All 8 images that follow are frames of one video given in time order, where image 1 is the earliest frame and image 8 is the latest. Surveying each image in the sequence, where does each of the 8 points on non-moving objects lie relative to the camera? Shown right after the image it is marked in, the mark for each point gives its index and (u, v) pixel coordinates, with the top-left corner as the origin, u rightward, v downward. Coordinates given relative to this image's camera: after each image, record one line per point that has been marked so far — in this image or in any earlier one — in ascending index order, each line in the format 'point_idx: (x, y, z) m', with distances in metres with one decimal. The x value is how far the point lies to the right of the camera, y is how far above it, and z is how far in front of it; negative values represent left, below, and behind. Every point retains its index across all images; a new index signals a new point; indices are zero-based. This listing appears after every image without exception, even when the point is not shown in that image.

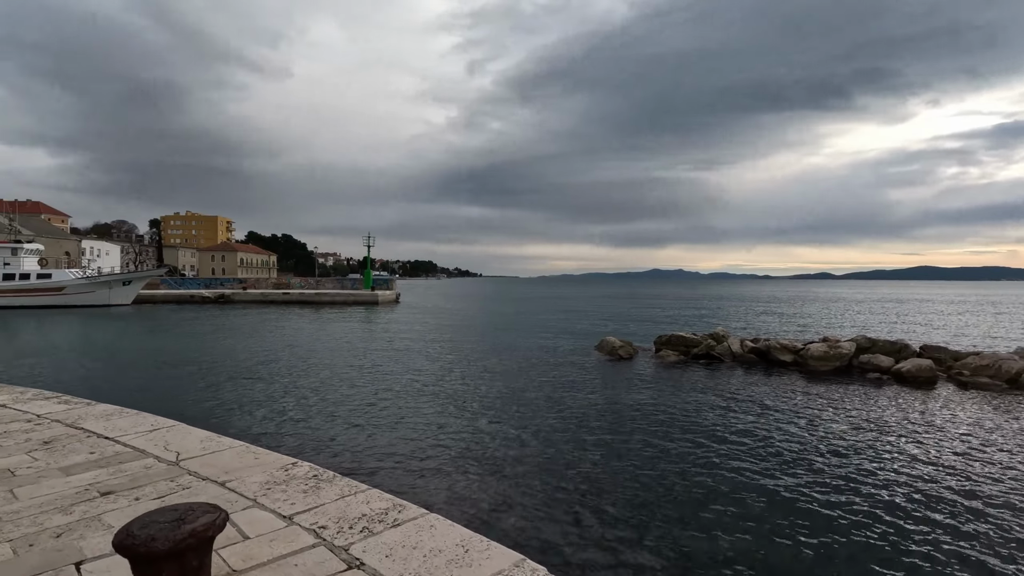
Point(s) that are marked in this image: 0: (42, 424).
0: (-4.9, -1.4, +5.7) m
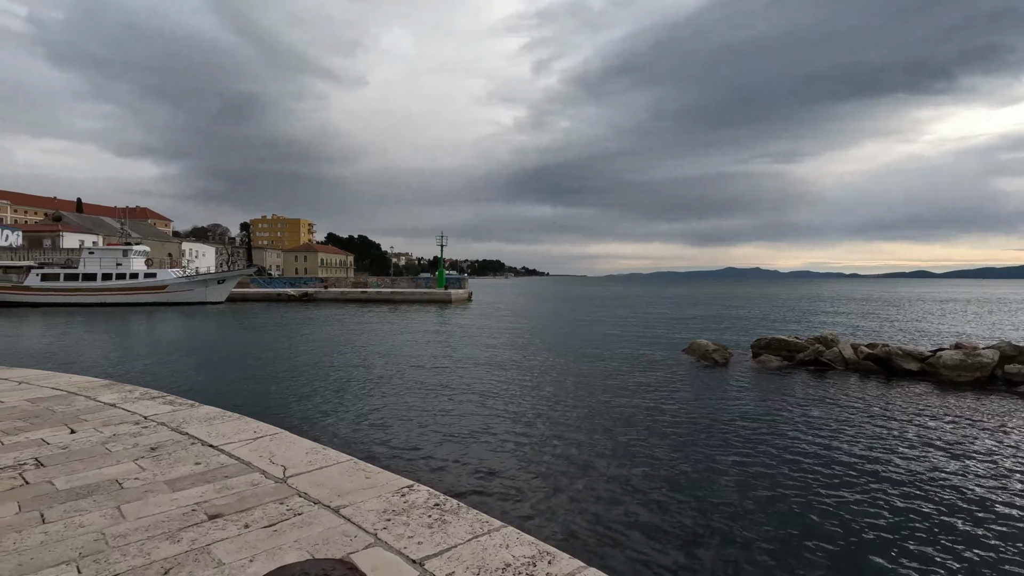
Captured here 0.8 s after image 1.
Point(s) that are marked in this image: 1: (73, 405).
0: (-3.7, -1.4, +5.5) m
1: (-5.2, -1.4, +6.5) m
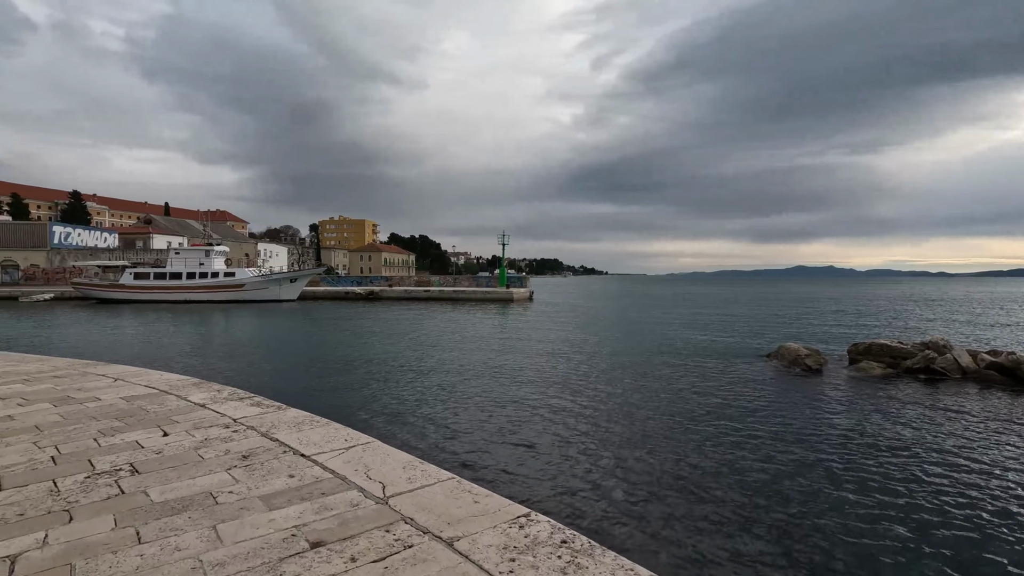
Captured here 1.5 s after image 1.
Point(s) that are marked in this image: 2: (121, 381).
0: (-2.7, -1.4, +5.3) m
1: (-4.1, -1.4, +6.4) m
2: (-5.6, -1.3, +7.8) m
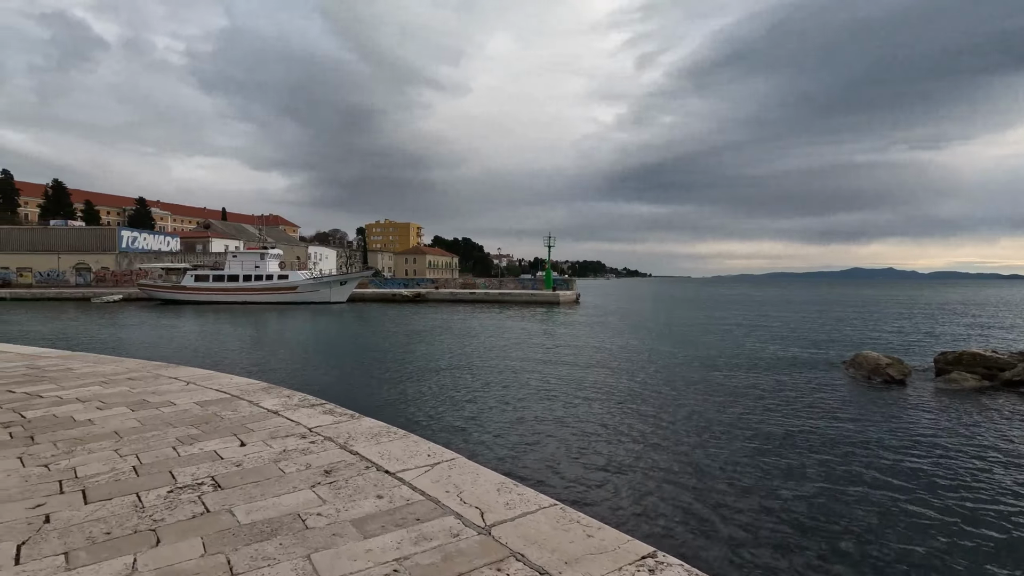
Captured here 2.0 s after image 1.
0: (-1.8, -1.4, +5.0) m
1: (-3.1, -1.4, +6.3) m
2: (-4.6, -1.4, +7.8) m
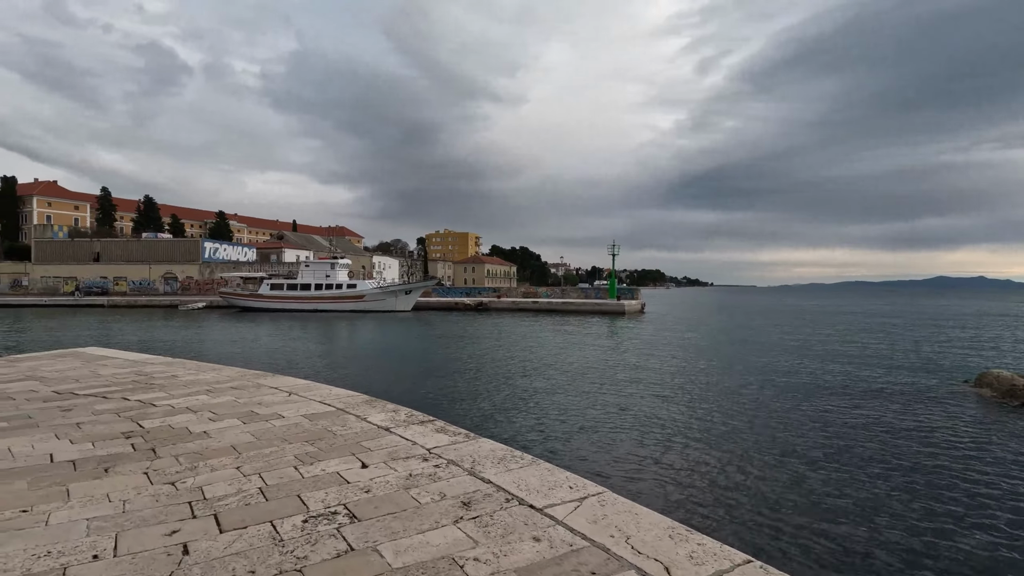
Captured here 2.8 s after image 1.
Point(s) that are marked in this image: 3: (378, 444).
0: (-0.6, -1.5, +4.6) m
1: (-1.8, -1.5, +6.0) m
2: (-3.0, -1.5, +7.7) m
3: (-1.3, -1.5, +5.3) m
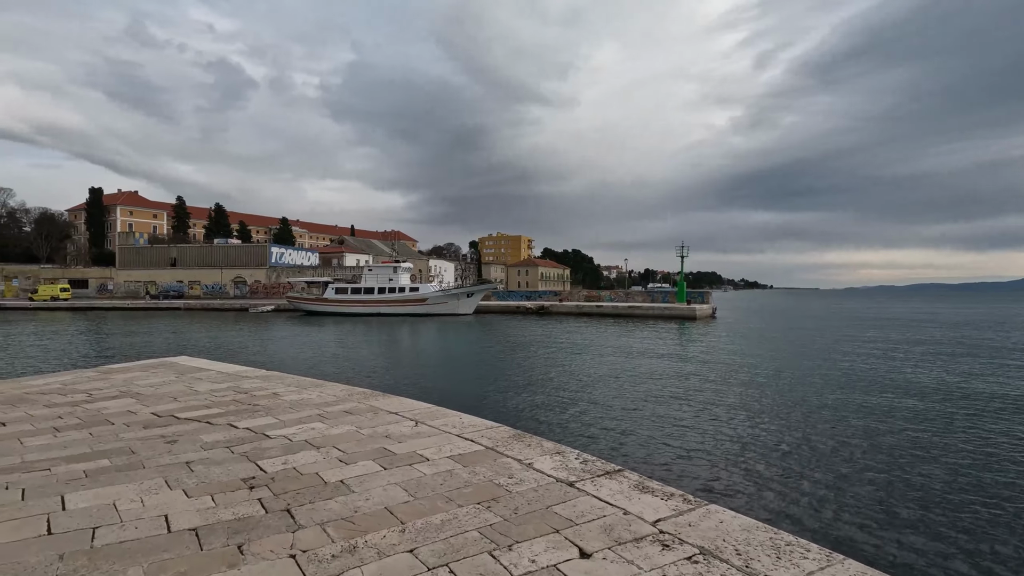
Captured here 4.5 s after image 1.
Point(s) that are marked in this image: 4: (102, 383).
0: (+1.1, -1.6, +3.1) m
1: (+0.1, -1.6, +4.6) m
2: (-1.0, -1.6, +6.4) m
3: (+0.5, -1.6, +3.9) m
4: (-7.0, -1.6, +9.2) m
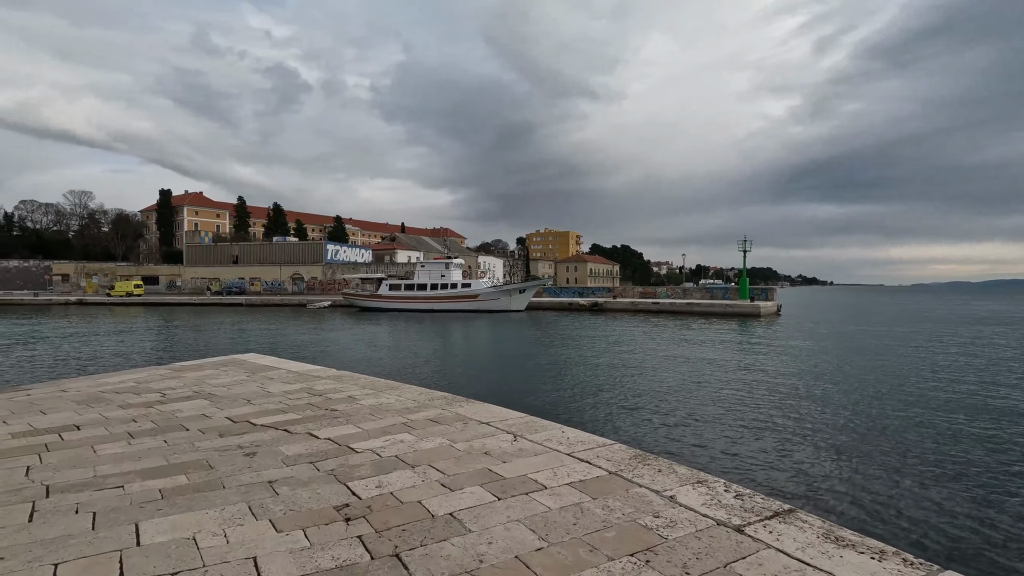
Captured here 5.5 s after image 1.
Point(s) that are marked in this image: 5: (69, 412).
0: (+2.0, -1.6, +2.2) m
1: (+1.1, -1.6, +3.7) m
2: (+0.1, -1.6, +5.6) m
3: (+1.4, -1.6, +3.0) m
4: (-5.5, -1.5, +8.9) m
5: (-5.5, -1.5, +6.7) m
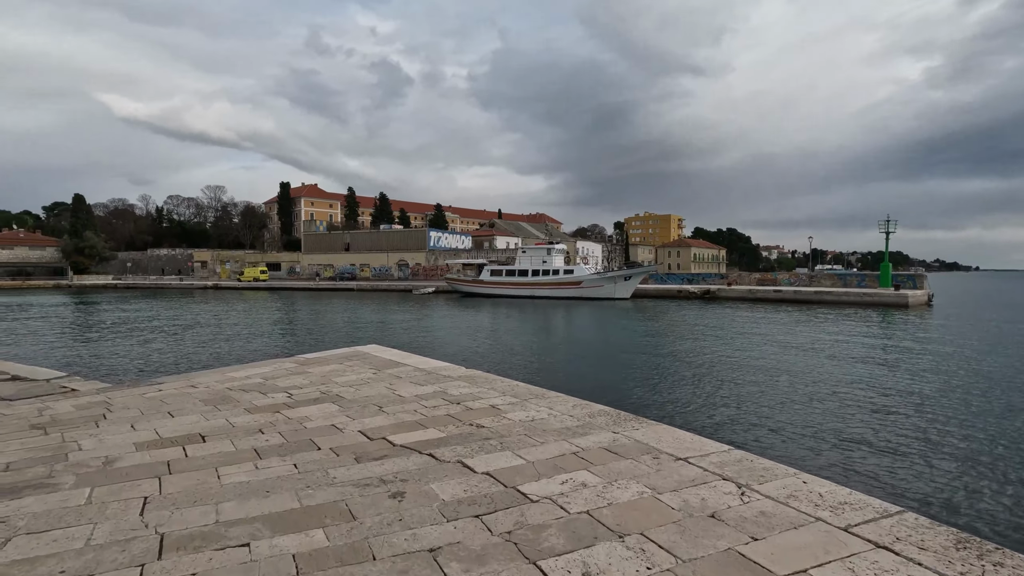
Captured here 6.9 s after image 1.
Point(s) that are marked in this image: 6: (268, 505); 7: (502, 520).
0: (+3.1, -1.6, +0.3) m
1: (+2.4, -1.6, +2.0) m
2: (+1.8, -1.5, +4.0) m
3: (+2.6, -1.6, +1.2) m
4: (-3.2, -1.4, +8.2) m
5: (-3.5, -1.4, +6.1) m
6: (-1.7, -1.5, +3.8) m
7: (-0.1, -1.5, +3.6) m
